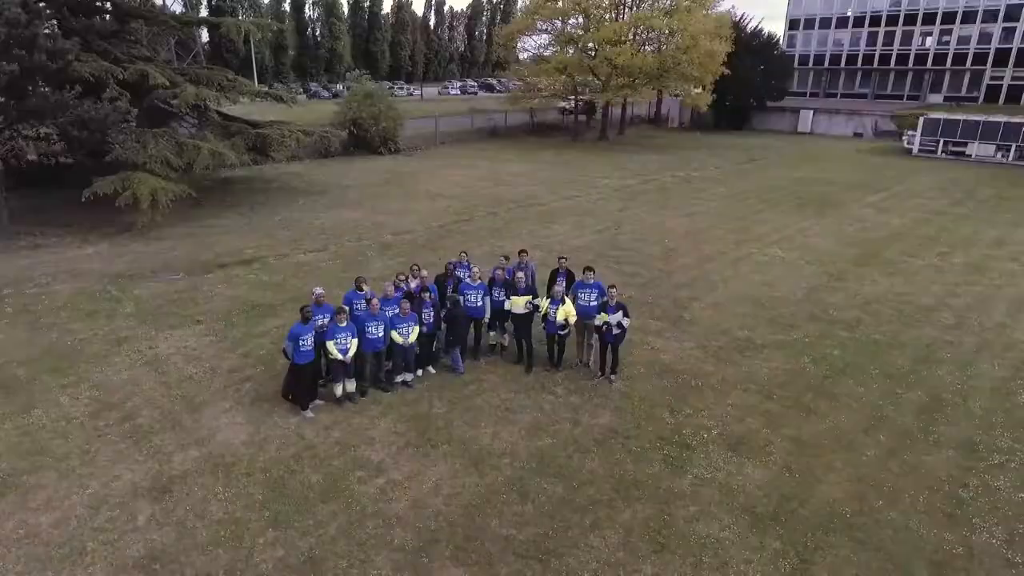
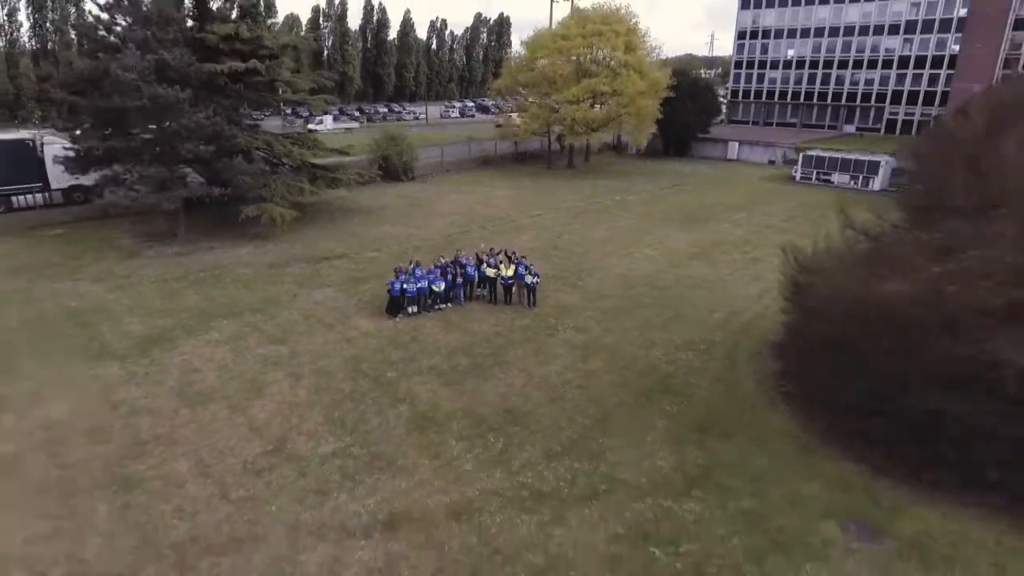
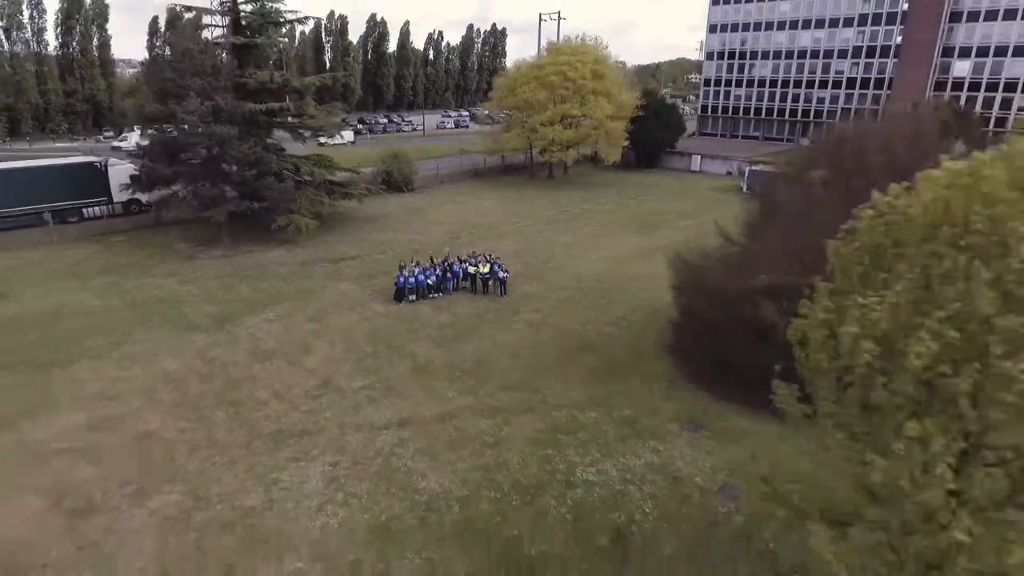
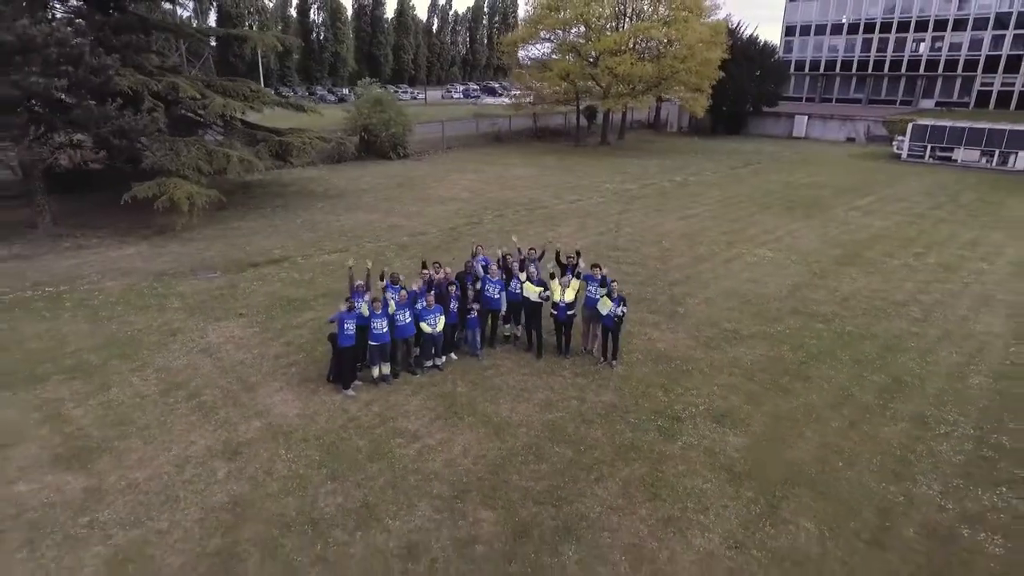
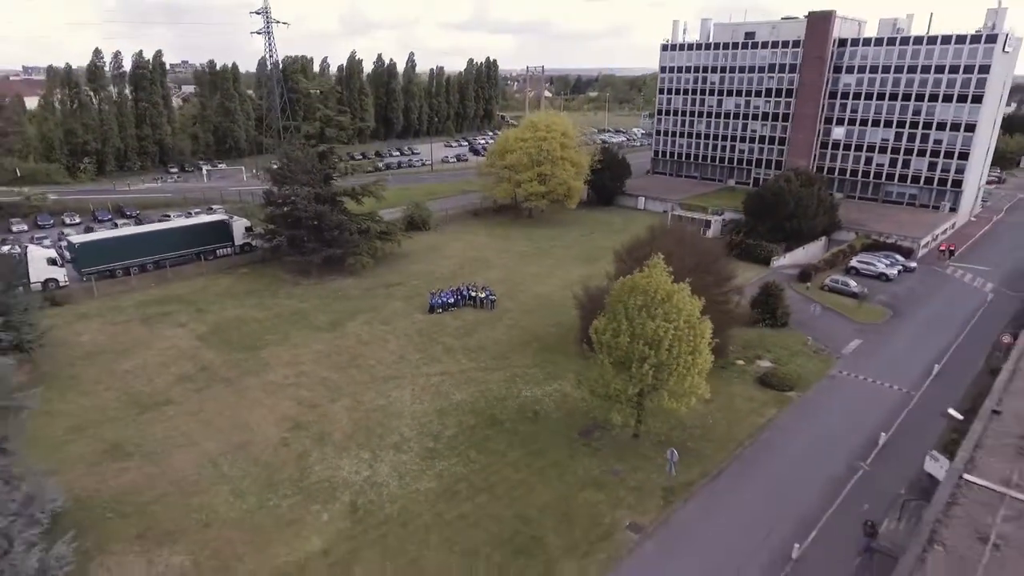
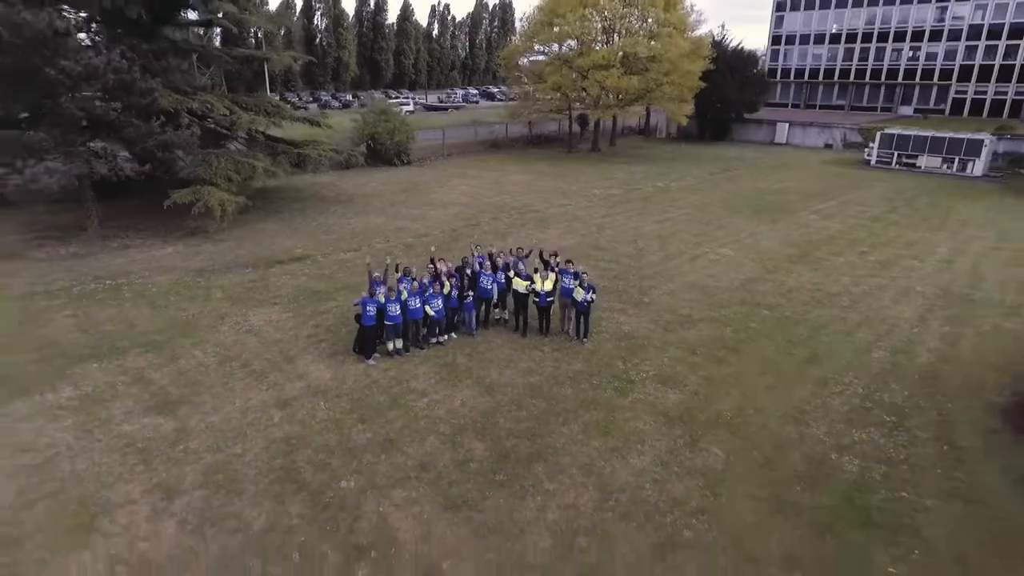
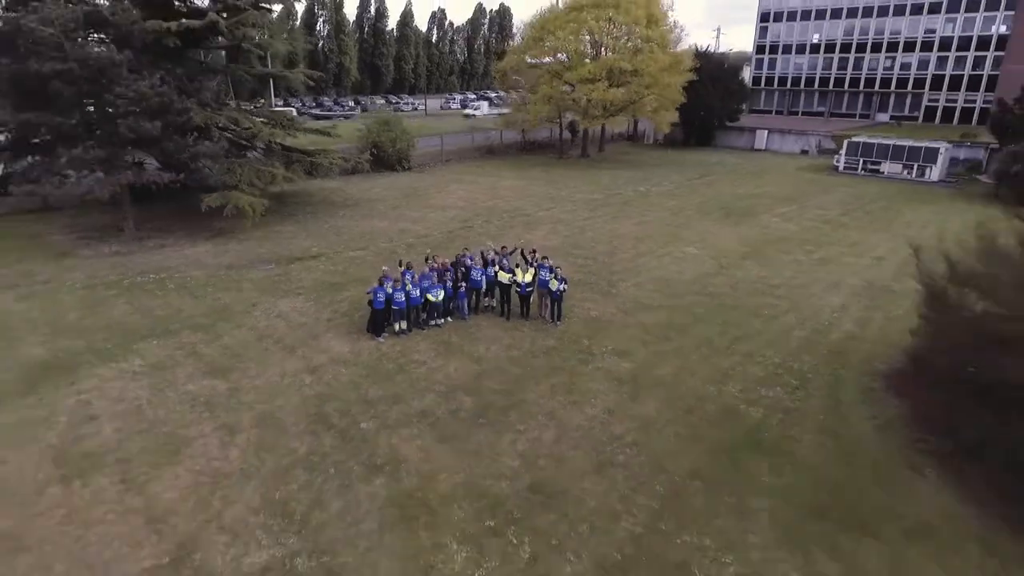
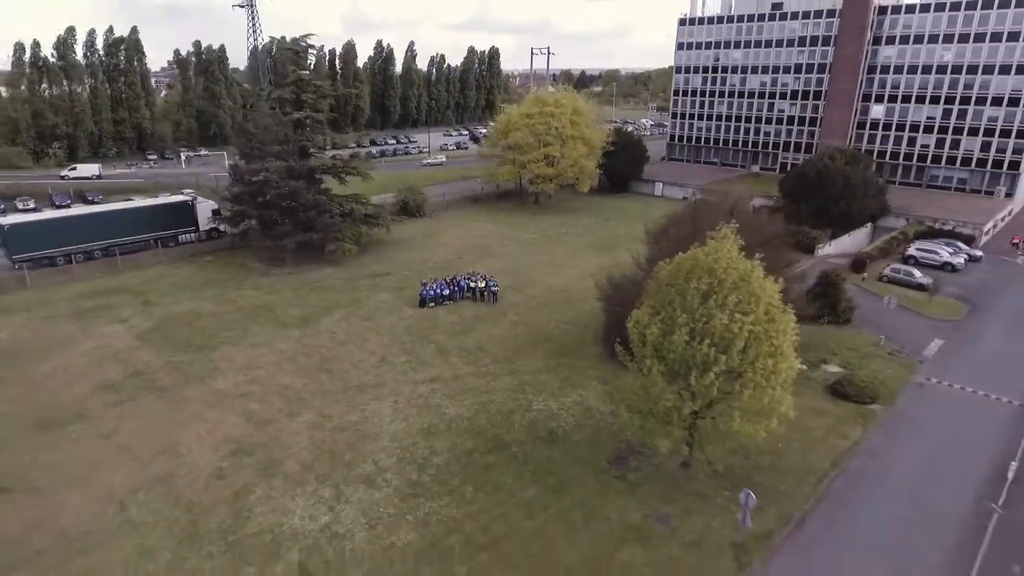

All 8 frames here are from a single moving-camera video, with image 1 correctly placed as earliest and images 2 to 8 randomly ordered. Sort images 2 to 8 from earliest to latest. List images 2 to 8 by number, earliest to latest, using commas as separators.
4, 6, 7, 2, 3, 8, 5
